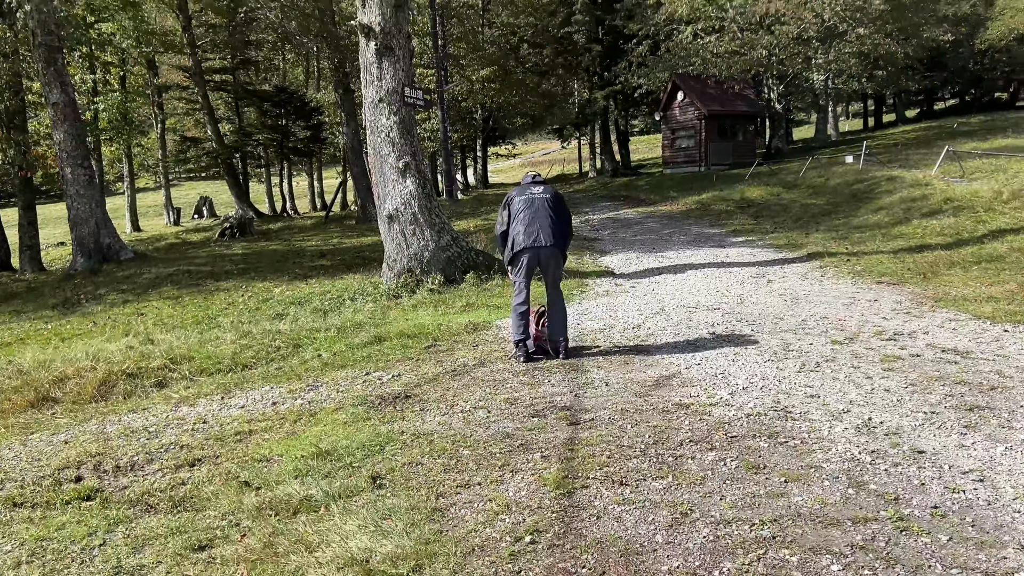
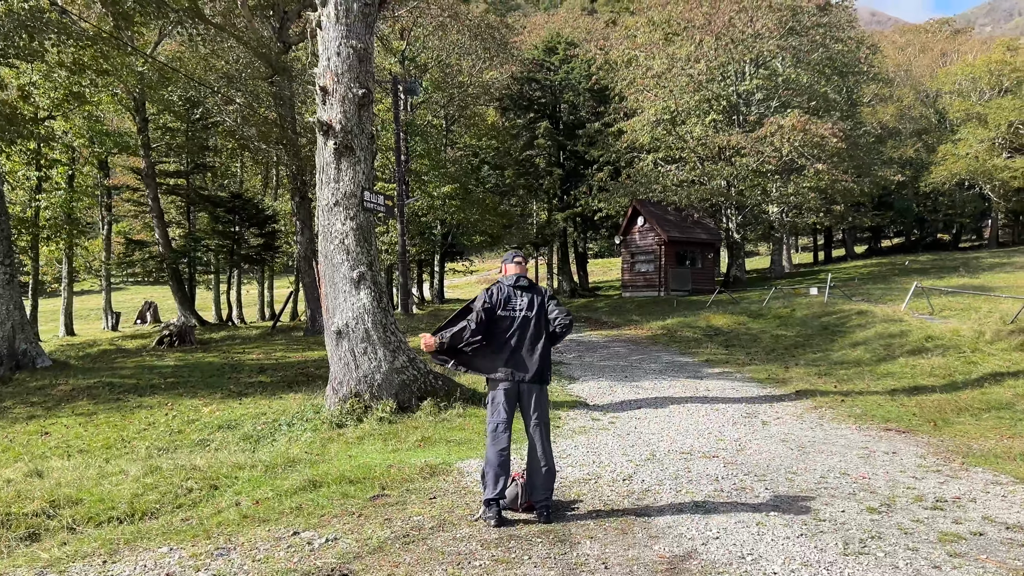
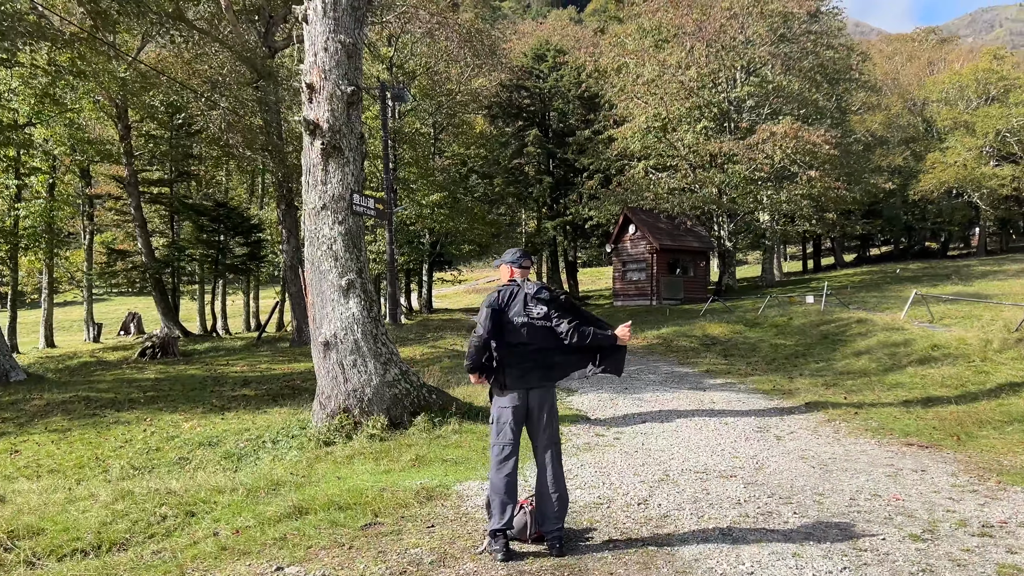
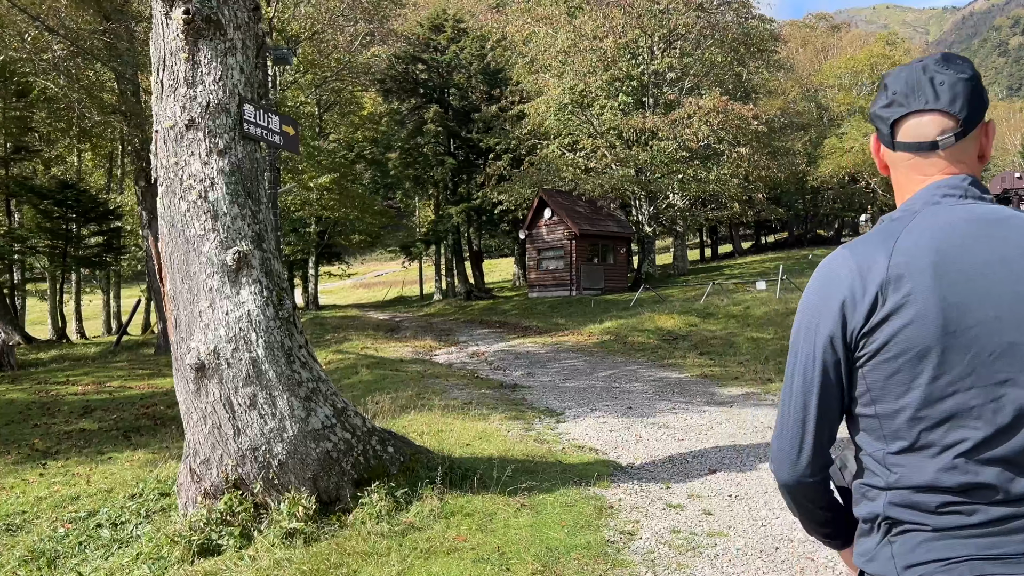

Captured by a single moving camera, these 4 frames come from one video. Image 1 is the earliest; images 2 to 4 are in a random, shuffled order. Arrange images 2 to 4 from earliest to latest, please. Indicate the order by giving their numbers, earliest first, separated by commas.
2, 3, 4
